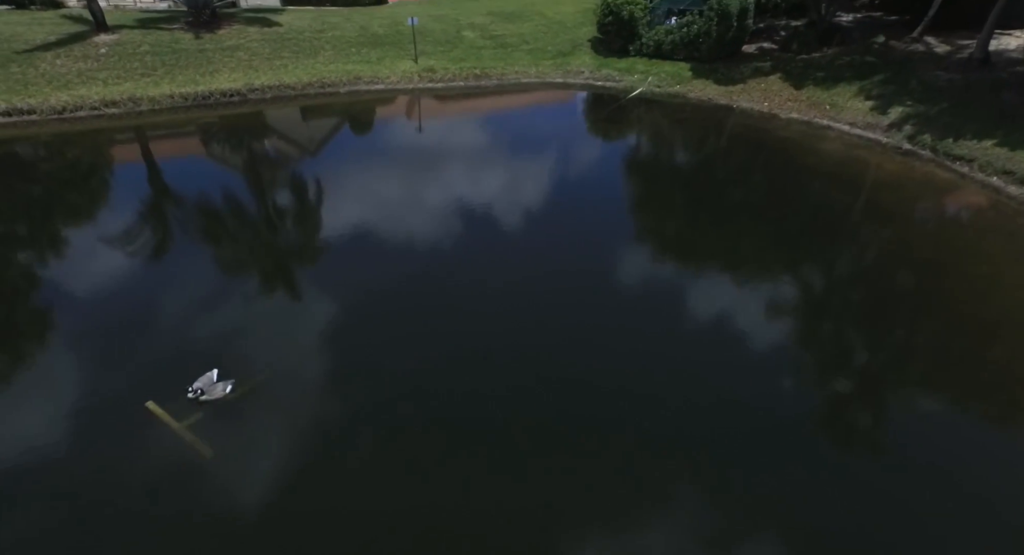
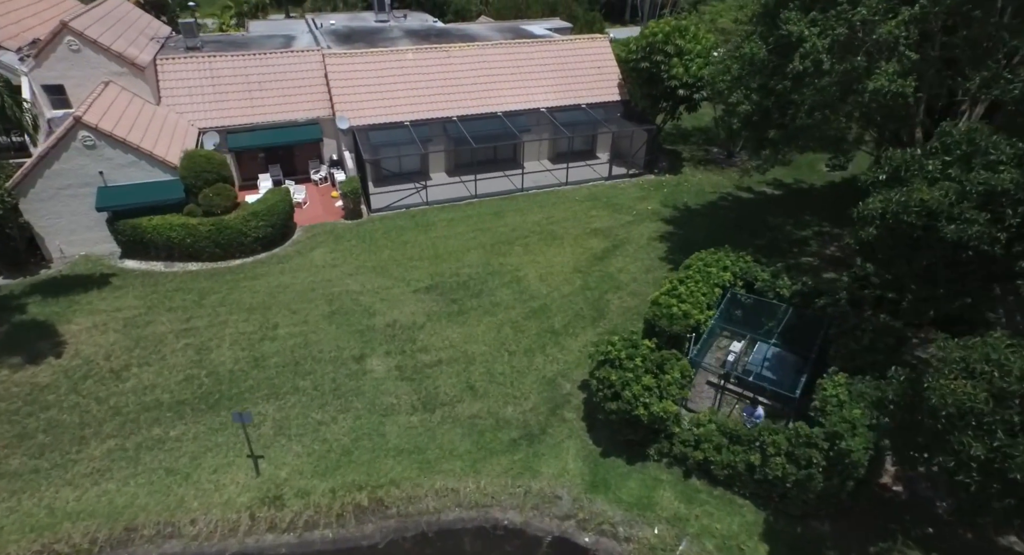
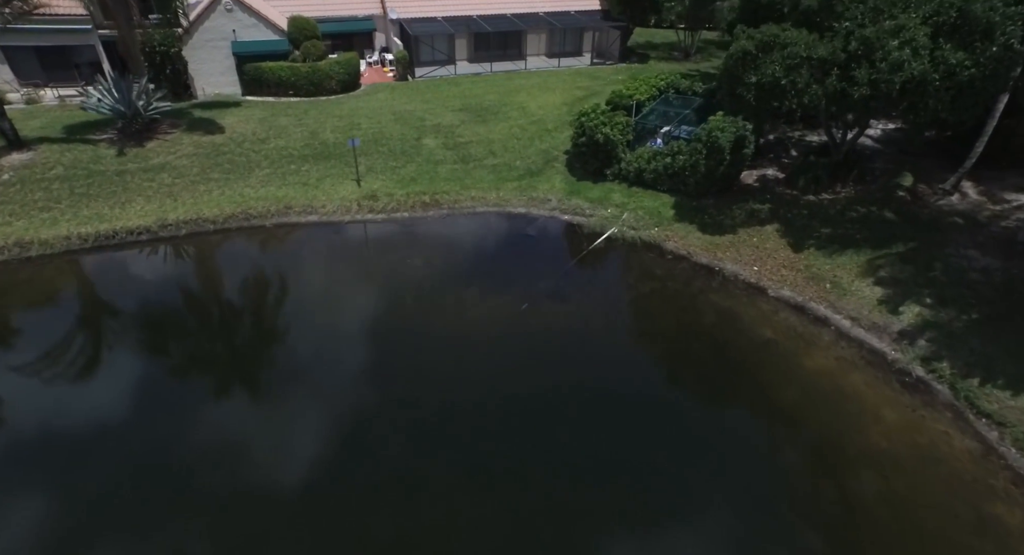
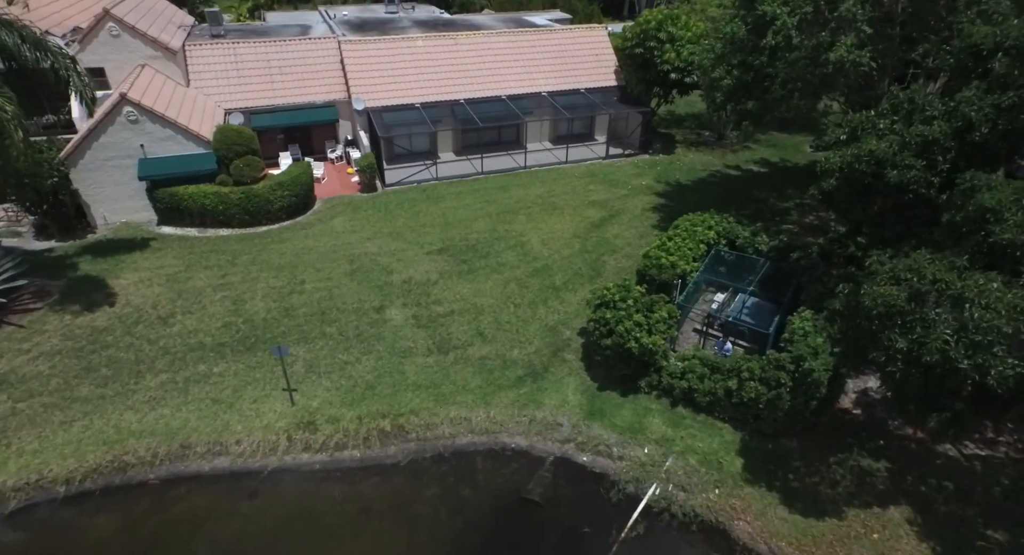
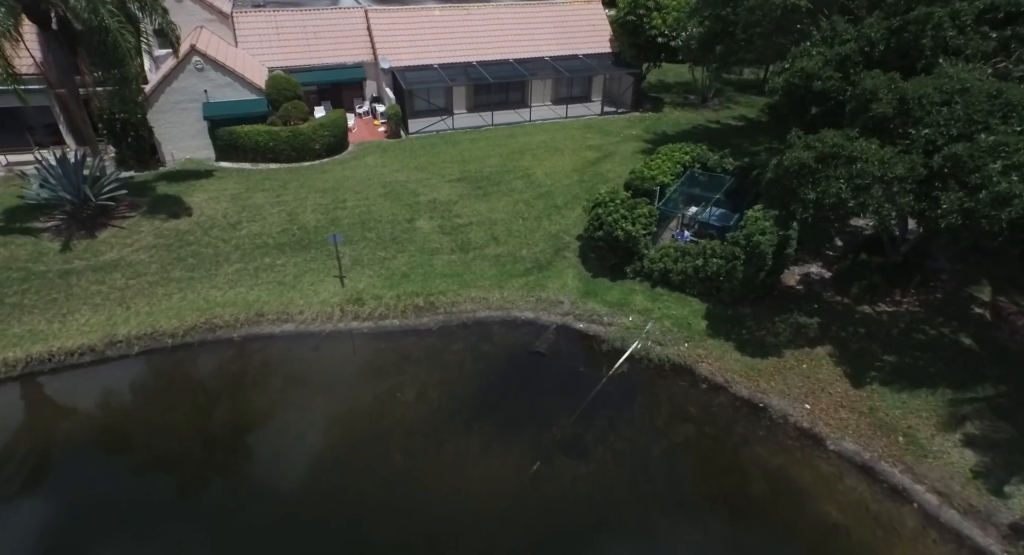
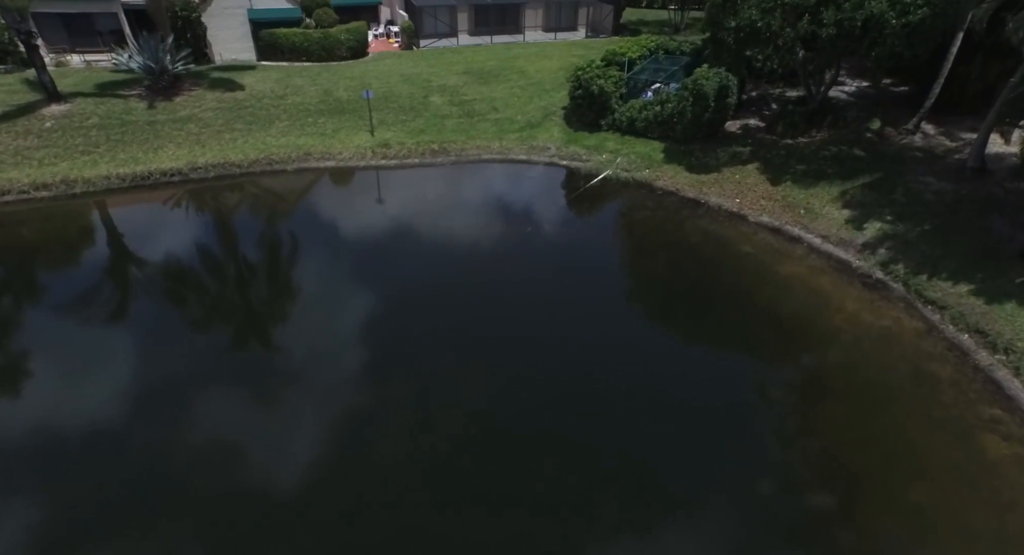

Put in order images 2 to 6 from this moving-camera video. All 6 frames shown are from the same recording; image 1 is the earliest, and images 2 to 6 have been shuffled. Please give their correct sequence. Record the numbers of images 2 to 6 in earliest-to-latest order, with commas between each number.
6, 3, 5, 4, 2
